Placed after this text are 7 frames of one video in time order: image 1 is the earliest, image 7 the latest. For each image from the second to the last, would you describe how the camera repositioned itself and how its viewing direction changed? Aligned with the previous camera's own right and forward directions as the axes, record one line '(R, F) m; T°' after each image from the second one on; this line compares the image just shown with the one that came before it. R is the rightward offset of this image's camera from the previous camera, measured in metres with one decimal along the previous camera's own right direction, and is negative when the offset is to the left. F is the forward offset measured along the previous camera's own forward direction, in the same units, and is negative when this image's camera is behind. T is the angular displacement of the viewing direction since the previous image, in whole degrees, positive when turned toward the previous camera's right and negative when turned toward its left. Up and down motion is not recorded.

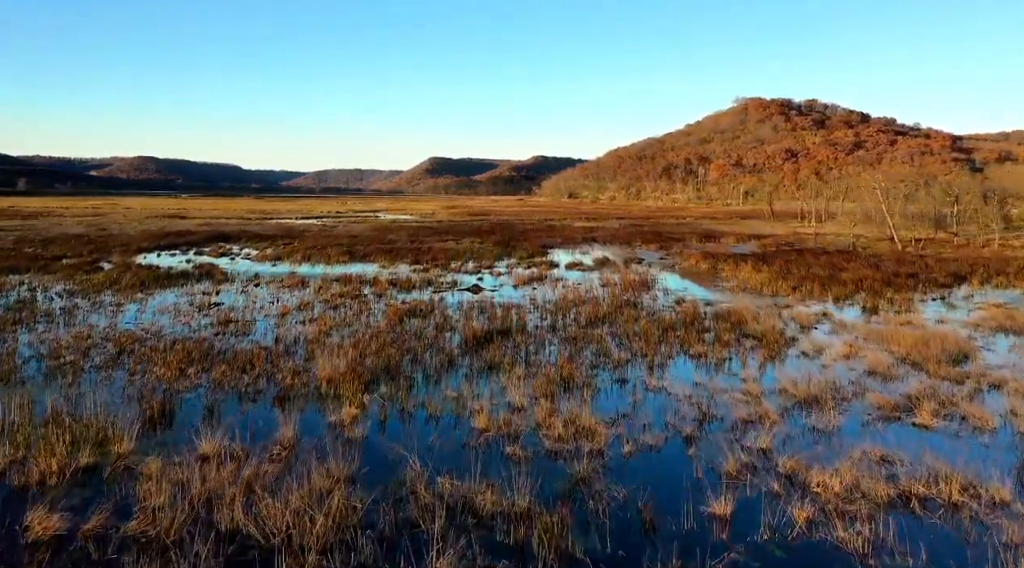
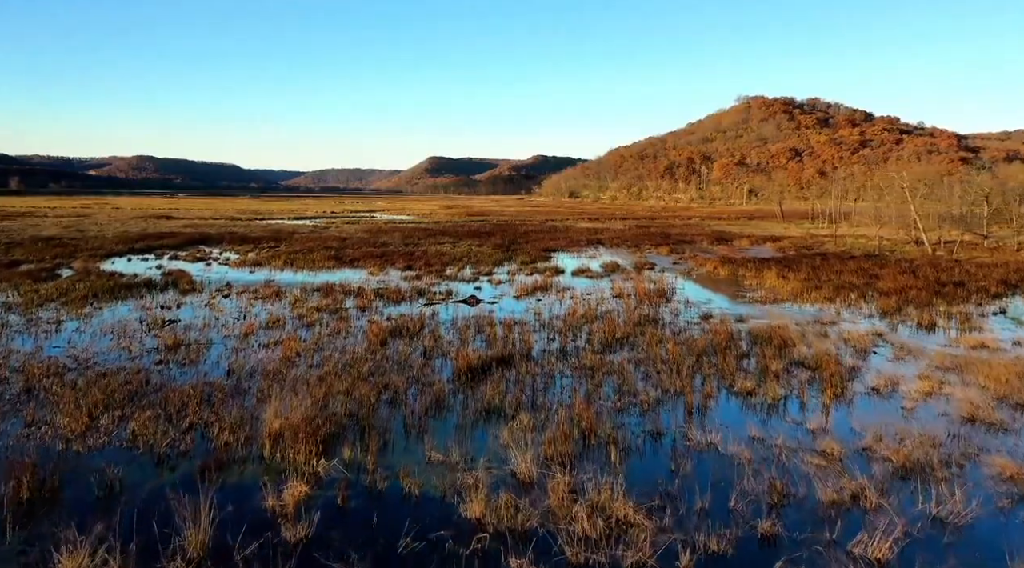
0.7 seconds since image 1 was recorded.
(-0.1, +2.5) m; 0°
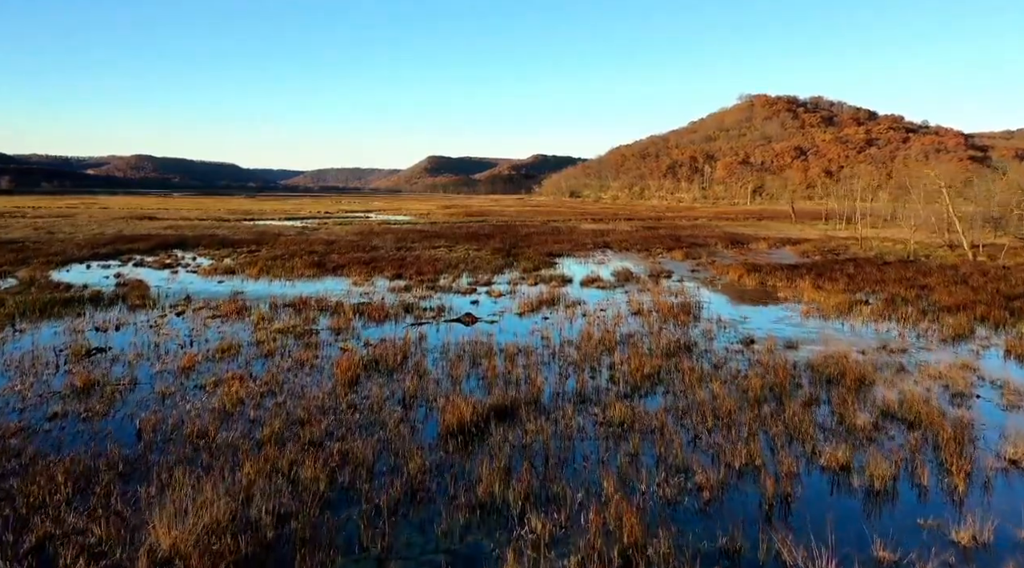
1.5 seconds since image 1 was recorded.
(-0.1, +2.9) m; 0°
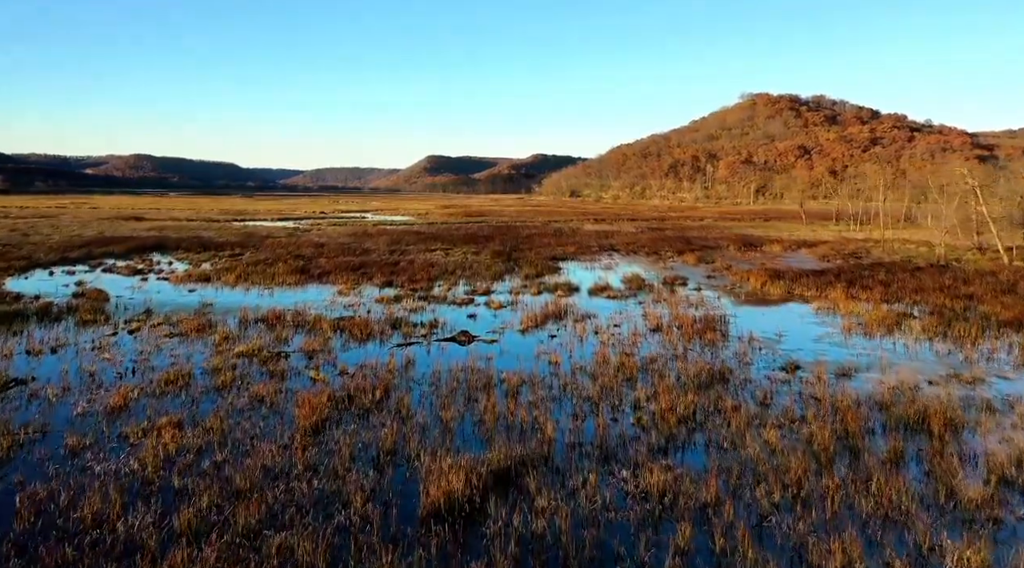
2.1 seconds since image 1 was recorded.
(-0.1, +2.2) m; 0°
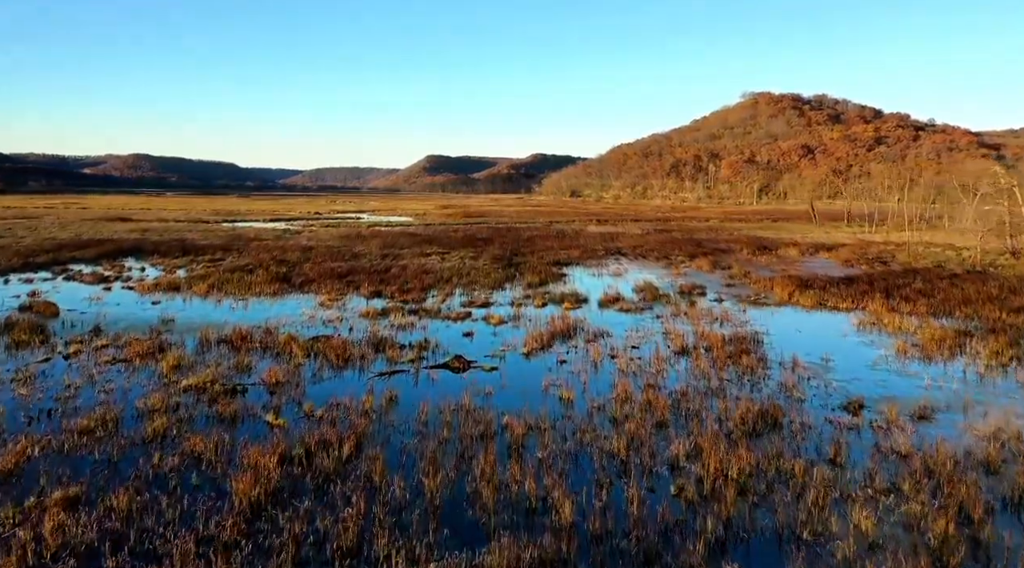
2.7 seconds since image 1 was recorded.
(-0.1, +2.2) m; 0°
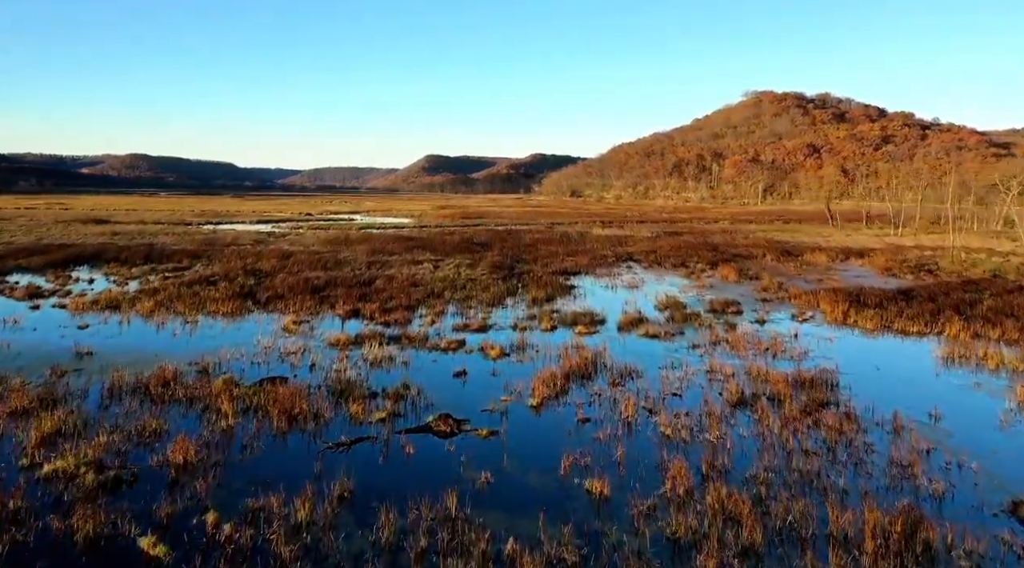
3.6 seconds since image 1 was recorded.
(-0.1, +3.3) m; 0°
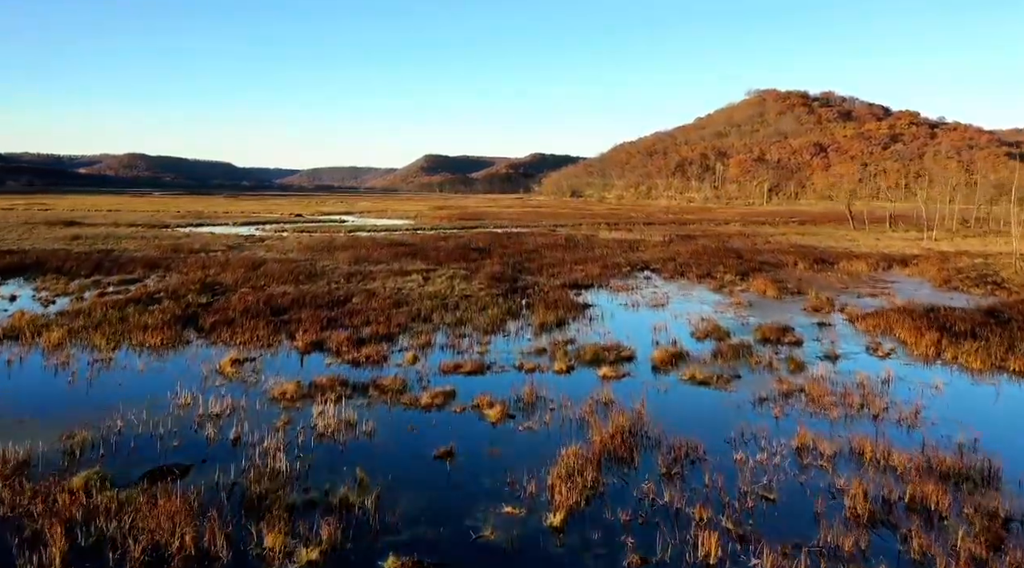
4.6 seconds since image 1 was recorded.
(-0.1, +3.7) m; 0°
